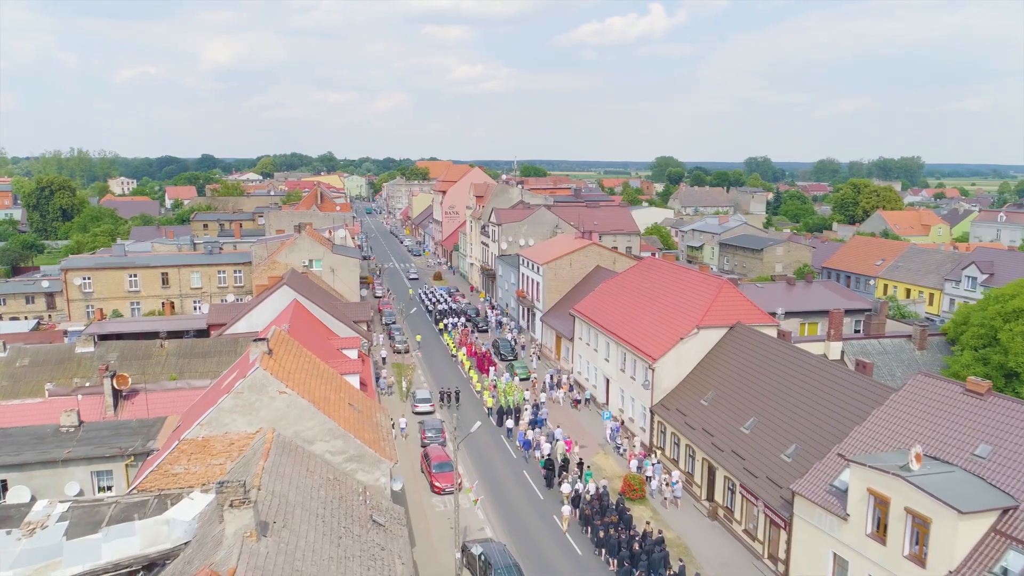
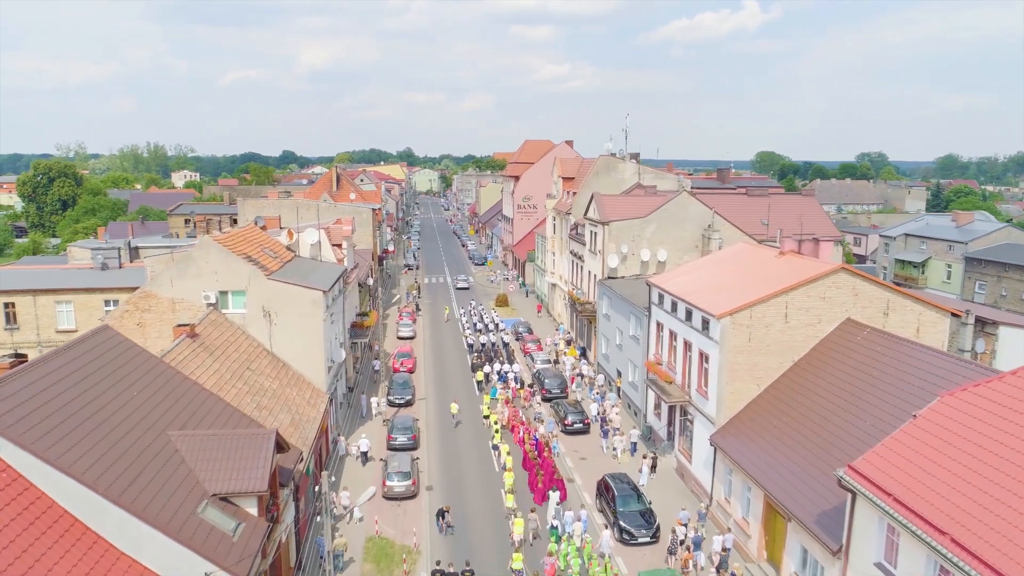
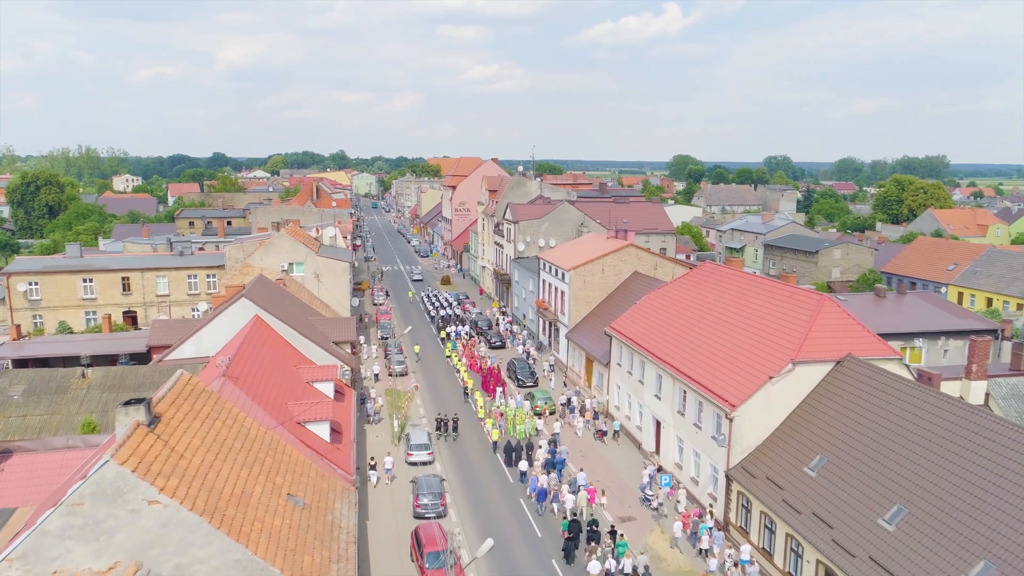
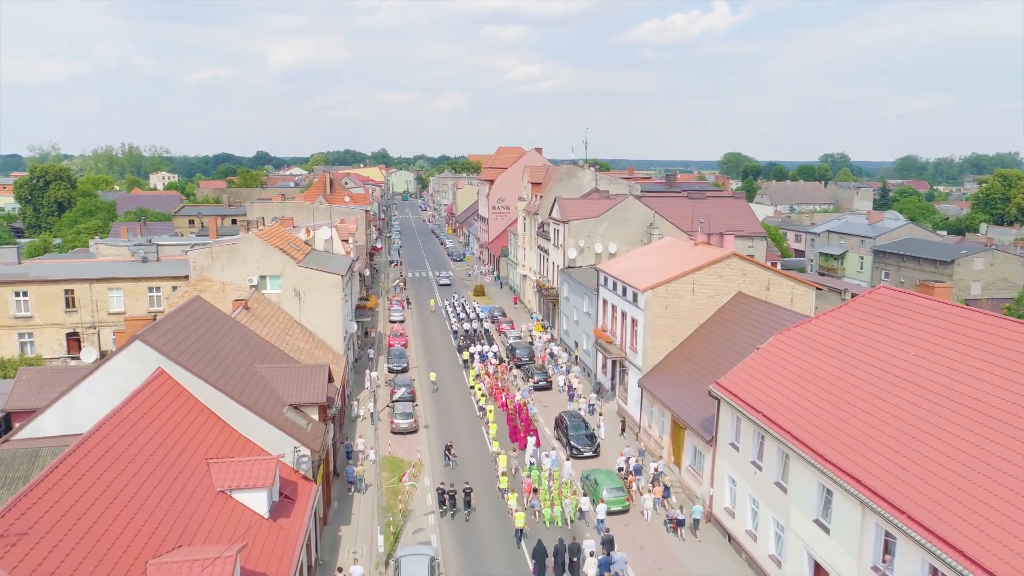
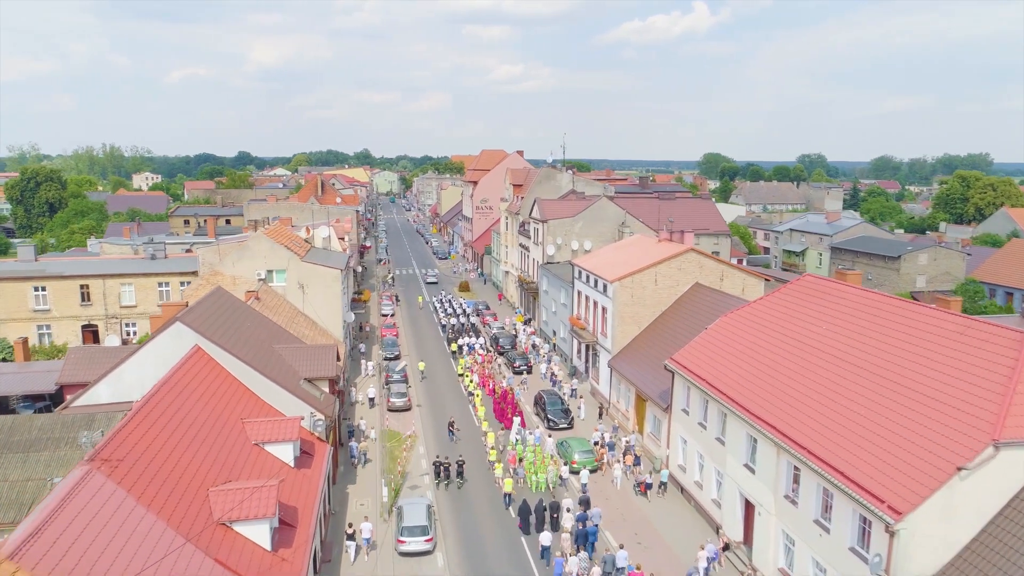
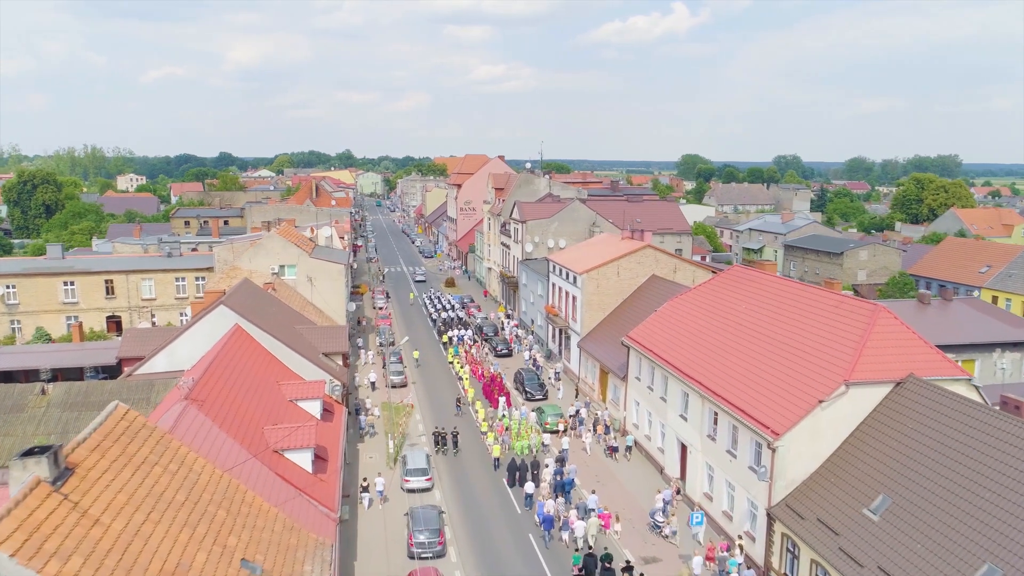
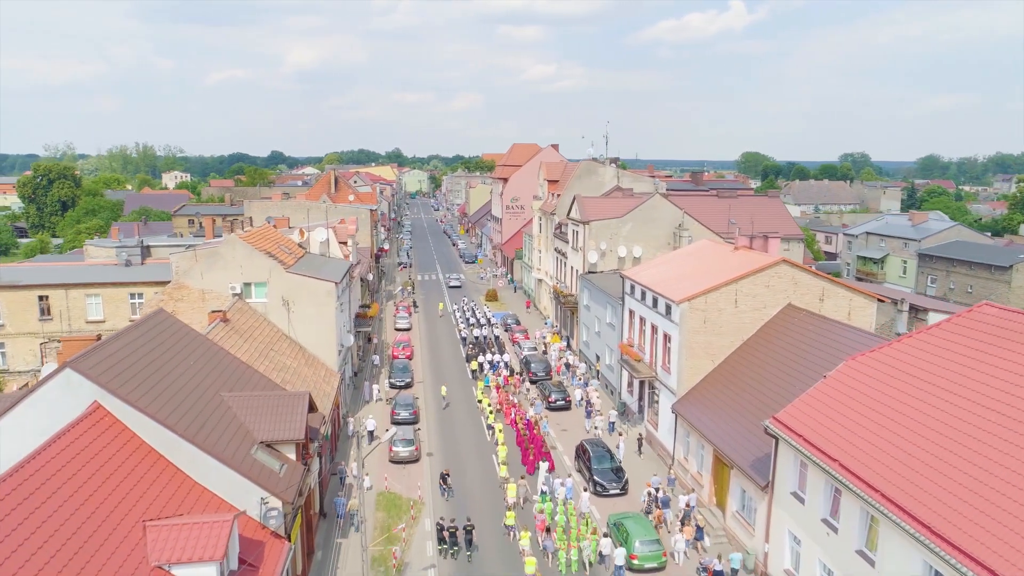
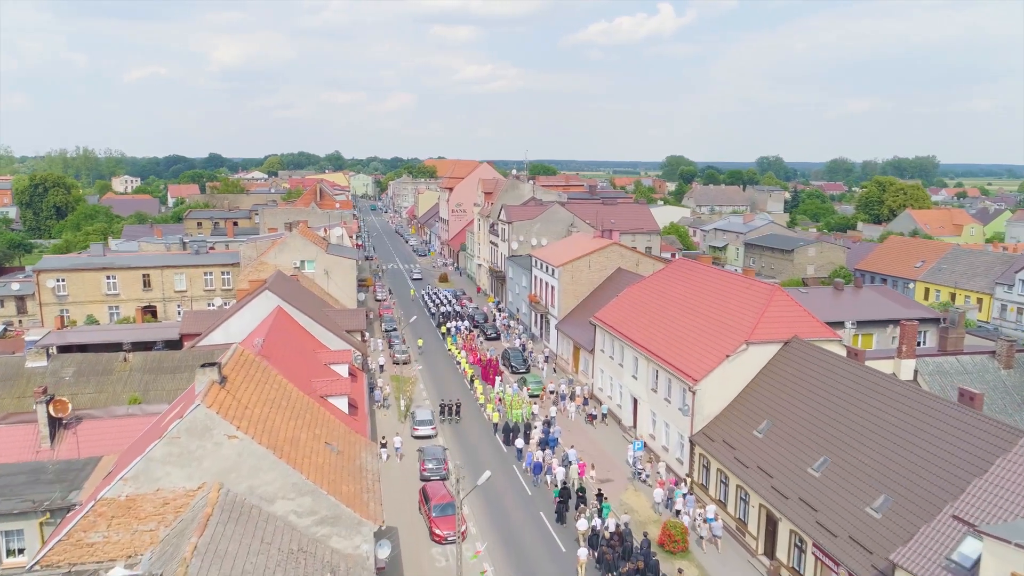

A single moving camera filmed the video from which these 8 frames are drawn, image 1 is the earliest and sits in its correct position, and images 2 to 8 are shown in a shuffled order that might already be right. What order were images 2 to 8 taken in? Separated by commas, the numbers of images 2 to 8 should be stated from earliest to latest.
8, 3, 6, 5, 4, 7, 2
